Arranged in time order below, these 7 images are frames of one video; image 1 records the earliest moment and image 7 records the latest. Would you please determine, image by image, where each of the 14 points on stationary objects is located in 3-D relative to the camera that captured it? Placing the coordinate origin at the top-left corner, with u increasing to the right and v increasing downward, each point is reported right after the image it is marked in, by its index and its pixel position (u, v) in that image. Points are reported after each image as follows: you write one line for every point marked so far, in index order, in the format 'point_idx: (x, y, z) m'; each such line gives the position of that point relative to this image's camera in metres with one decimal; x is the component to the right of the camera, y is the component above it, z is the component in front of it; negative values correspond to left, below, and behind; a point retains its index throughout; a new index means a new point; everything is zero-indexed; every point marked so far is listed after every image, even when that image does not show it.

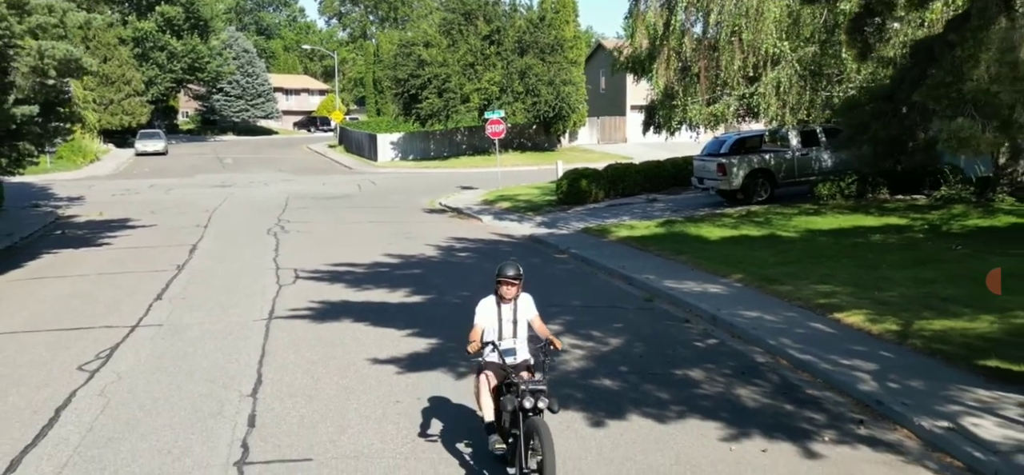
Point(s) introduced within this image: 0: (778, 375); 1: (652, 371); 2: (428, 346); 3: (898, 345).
0: (+2.6, -1.3, +8.7) m
1: (+1.4, -1.3, +8.8) m
2: (-0.9, -1.2, +9.8) m
3: (+4.0, -1.1, +9.1) m
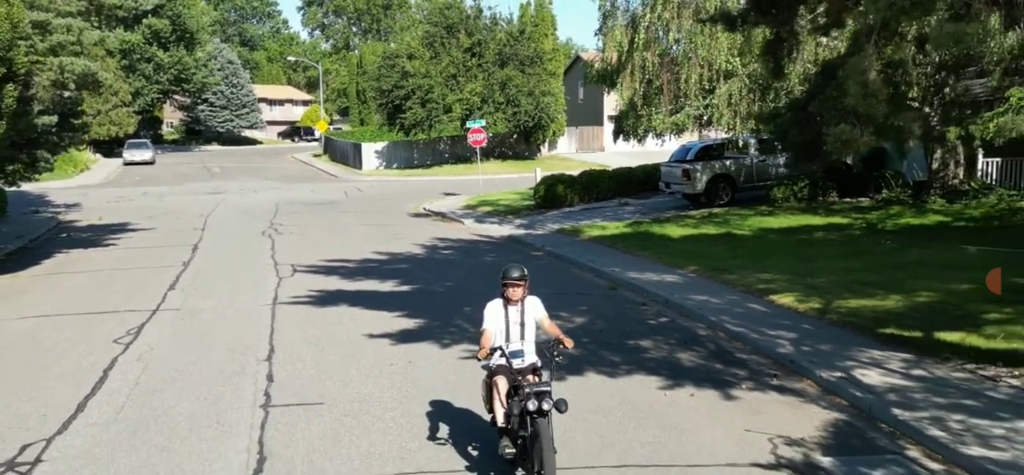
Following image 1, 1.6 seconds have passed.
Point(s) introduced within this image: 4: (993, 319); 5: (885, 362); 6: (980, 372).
0: (+2.3, -1.2, +10.3) m
1: (+1.1, -1.2, +10.3) m
2: (-1.2, -1.1, +11.3) m
3: (+3.7, -1.0, +10.7) m
4: (+5.2, -0.9, +9.7) m
5: (+3.6, -1.2, +8.7) m
6: (+4.3, -1.2, +8.1) m
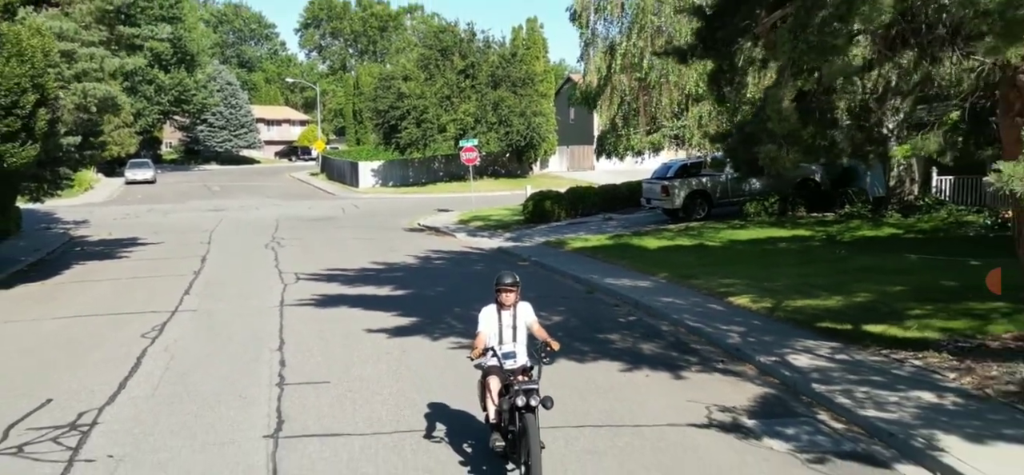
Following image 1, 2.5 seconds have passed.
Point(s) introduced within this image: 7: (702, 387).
0: (+2.1, -1.3, +11.6) m
1: (+0.9, -1.3, +11.7) m
2: (-1.4, -1.2, +12.6) m
3: (+3.4, -1.1, +12.1) m
4: (+5.0, -0.9, +11.1) m
5: (+3.4, -1.3, +10.1) m
6: (+4.0, -1.2, +9.5) m
7: (+1.9, -1.5, +9.1) m
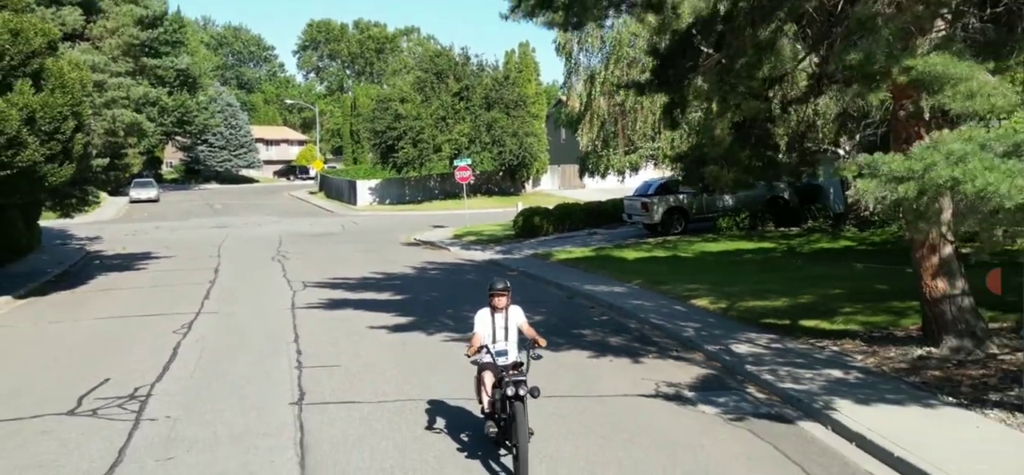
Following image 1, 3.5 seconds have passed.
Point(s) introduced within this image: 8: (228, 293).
0: (+1.9, -1.4, +13.3) m
1: (+0.7, -1.4, +13.4) m
2: (-1.7, -1.3, +14.3) m
3: (+3.2, -1.2, +13.8) m
4: (+4.8, -1.0, +12.8) m
5: (+3.2, -1.3, +11.8) m
6: (+3.8, -1.3, +11.2) m
7: (+1.7, -1.6, +10.8) m
8: (-5.7, -1.1, +17.8) m
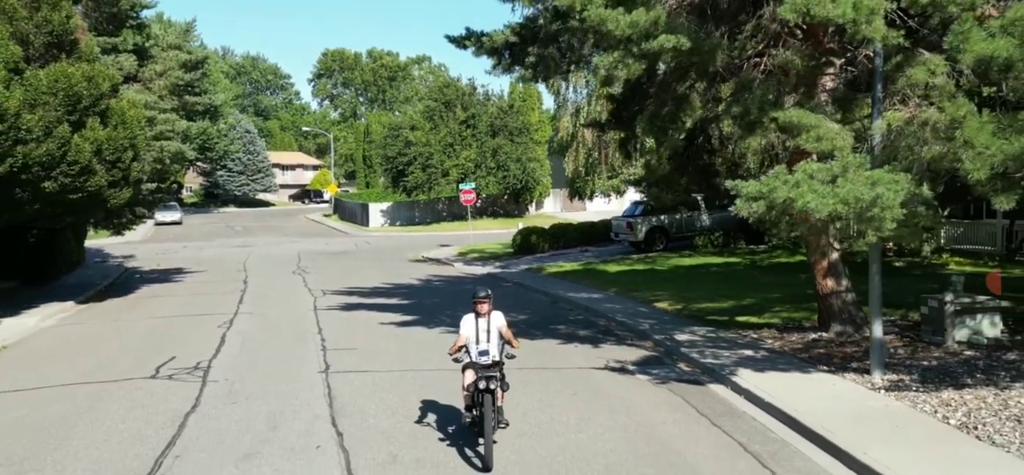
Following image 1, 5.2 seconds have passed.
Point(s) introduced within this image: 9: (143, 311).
0: (+1.7, -1.6, +16.0) m
1: (+0.4, -1.6, +16.0) m
2: (-1.9, -1.6, +17.0) m
3: (+3.0, -1.4, +16.4) m
4: (+4.5, -1.2, +15.4) m
5: (+3.0, -1.5, +14.4) m
6: (+3.6, -1.5, +13.8) m
7: (+1.5, -1.7, +13.5) m
8: (-5.8, -1.4, +20.5) m
9: (-7.9, -1.6, +19.2) m
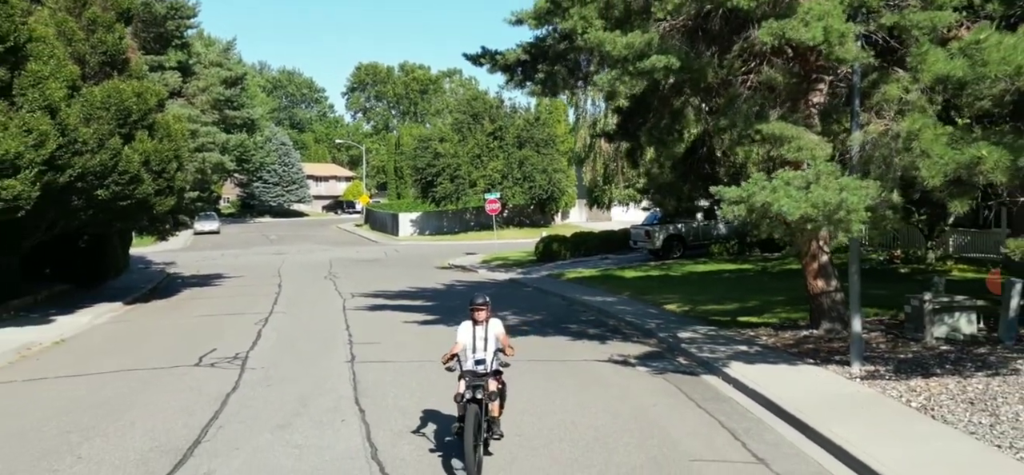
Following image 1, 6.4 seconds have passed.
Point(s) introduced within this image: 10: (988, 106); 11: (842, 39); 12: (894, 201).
0: (+2.0, -1.7, +17.0) m
1: (+0.7, -1.7, +17.1) m
2: (-1.5, -1.7, +18.1) m
3: (+3.3, -1.5, +17.4) m
4: (+4.8, -1.3, +16.3) m
5: (+3.2, -1.6, +15.4) m
6: (+3.8, -1.5, +14.7) m
7: (+1.7, -1.8, +14.5) m
8: (-5.4, -1.6, +21.8) m
9: (-7.5, -1.7, +20.6) m
10: (+5.0, +1.4, +9.3) m
11: (+3.7, +2.2, +10.1) m
12: (+4.3, +0.4, +10.1) m
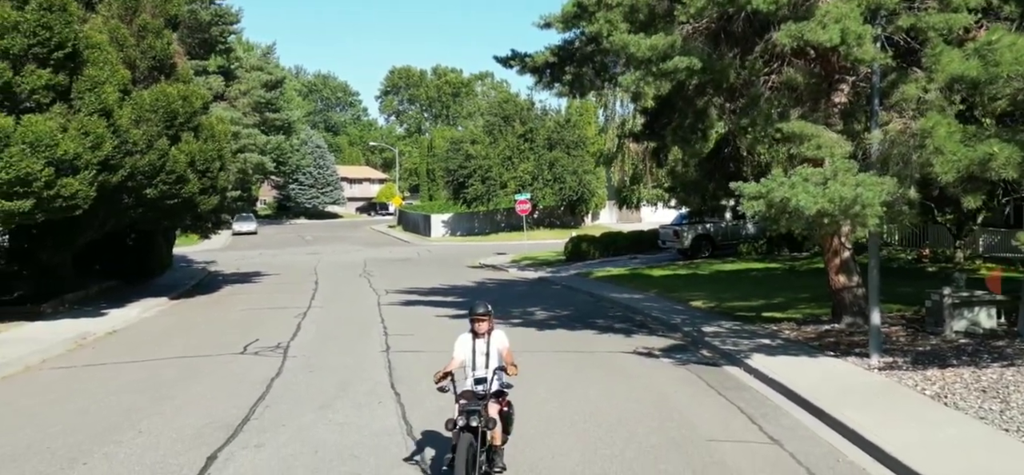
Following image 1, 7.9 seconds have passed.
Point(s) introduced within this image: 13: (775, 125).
0: (+2.5, -1.6, +17.4) m
1: (+1.3, -1.6, +17.5) m
2: (-0.9, -1.6, +18.7) m
3: (+3.9, -1.5, +17.7) m
4: (+5.3, -1.3, +16.6) m
5: (+3.7, -1.5, +15.8) m
6: (+4.3, -1.5, +15.1) m
7: (+2.2, -1.7, +14.9) m
8: (-4.6, -1.5, +22.5) m
9: (-6.8, -1.6, +21.3) m
10: (+5.3, +1.4, +9.6) m
11: (+4.1, +2.3, +10.4) m
12: (+4.7, +0.5, +10.4) m
13: (+3.4, +1.4, +11.5) m
